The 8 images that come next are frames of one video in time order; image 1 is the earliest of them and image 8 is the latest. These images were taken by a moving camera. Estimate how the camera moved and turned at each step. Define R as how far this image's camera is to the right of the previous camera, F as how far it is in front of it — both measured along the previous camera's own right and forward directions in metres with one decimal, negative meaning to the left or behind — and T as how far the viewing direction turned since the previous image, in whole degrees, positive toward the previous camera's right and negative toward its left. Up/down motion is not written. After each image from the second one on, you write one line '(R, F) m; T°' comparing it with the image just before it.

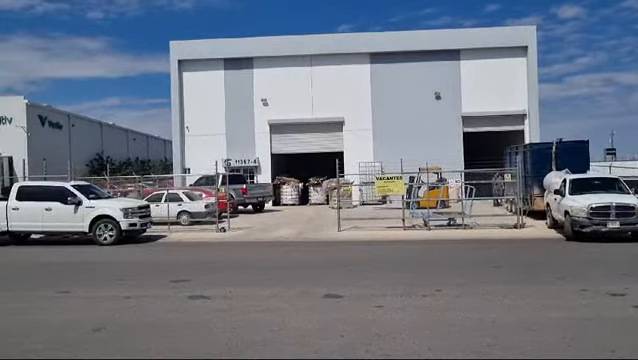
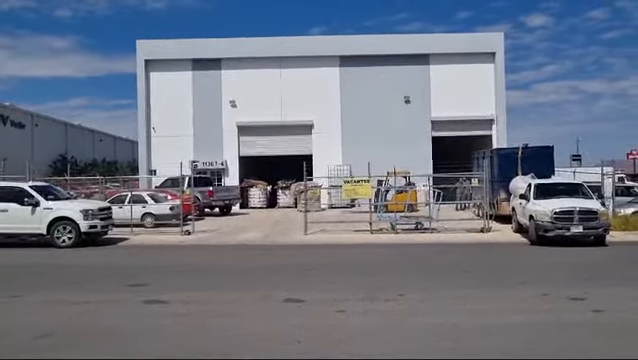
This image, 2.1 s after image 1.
(+0.1, +0.2) m; +2°
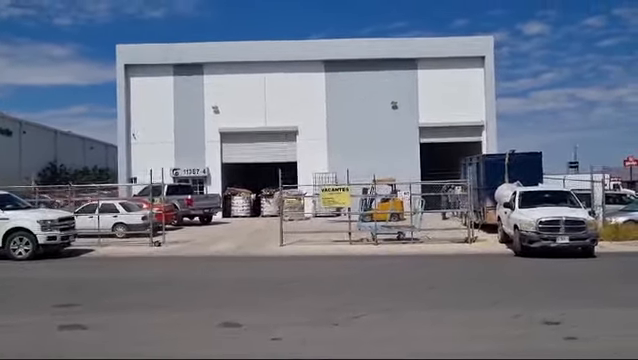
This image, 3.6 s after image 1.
(+0.7, +1.1) m; 0°
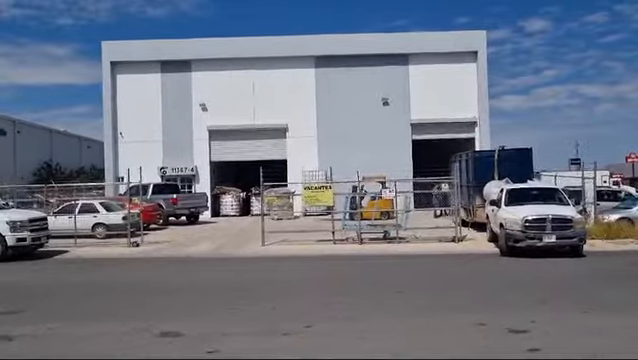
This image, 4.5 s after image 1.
(+0.6, +0.7) m; 0°
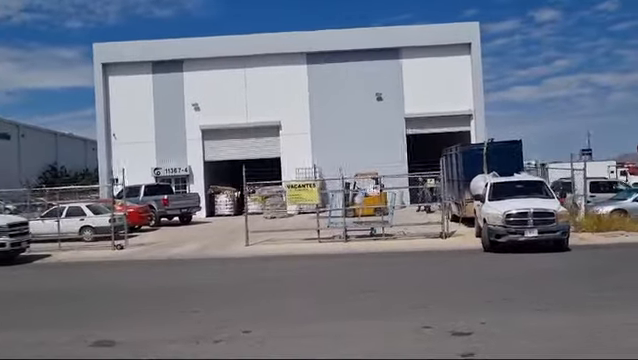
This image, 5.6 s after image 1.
(+0.8, +0.3) m; -1°
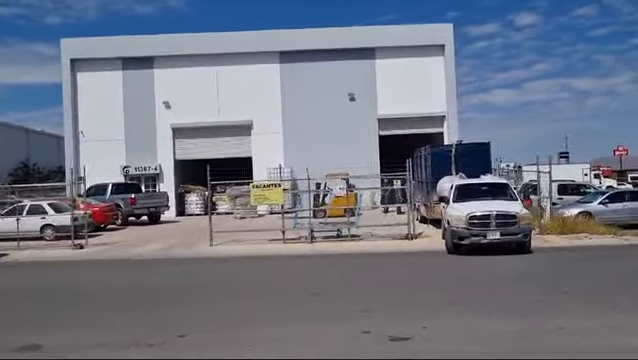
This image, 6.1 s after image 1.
(+0.4, +0.3) m; +2°
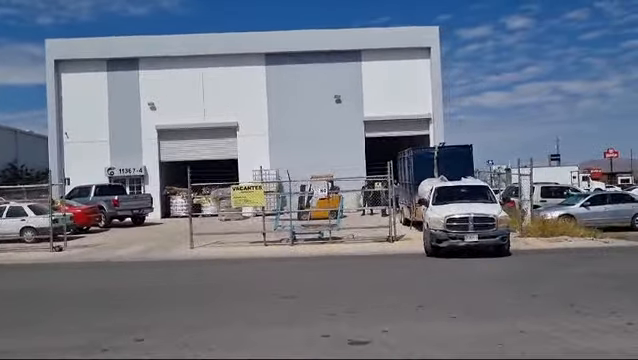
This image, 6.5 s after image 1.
(+0.4, +0.1) m; +1°
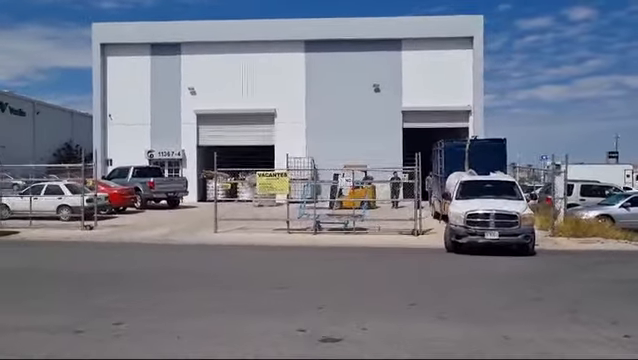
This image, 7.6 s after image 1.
(+0.7, +0.1) m; -4°
